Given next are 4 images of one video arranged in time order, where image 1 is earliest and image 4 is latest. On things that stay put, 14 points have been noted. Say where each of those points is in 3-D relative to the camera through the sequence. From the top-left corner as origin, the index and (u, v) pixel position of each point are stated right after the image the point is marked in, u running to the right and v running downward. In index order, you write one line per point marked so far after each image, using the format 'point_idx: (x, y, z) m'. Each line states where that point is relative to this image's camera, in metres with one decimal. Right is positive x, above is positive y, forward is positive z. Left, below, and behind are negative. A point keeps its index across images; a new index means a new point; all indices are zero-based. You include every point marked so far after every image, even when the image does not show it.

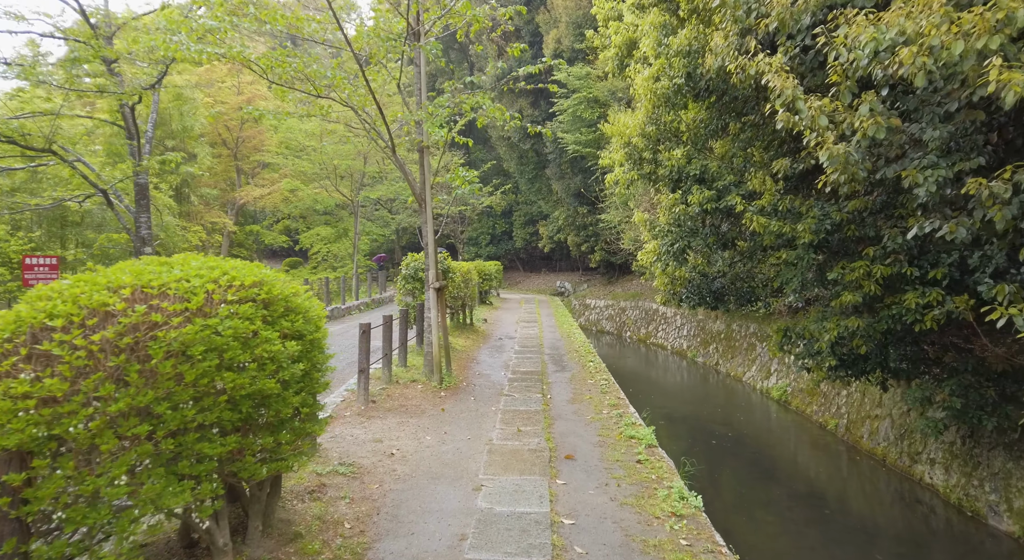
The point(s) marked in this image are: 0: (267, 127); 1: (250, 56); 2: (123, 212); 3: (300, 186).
0: (-7.3, +4.6, +17.7) m
1: (-2.4, +2.1, +5.4) m
2: (-5.6, +1.0, +8.6) m
3: (-6.3, +2.8, +17.7) m
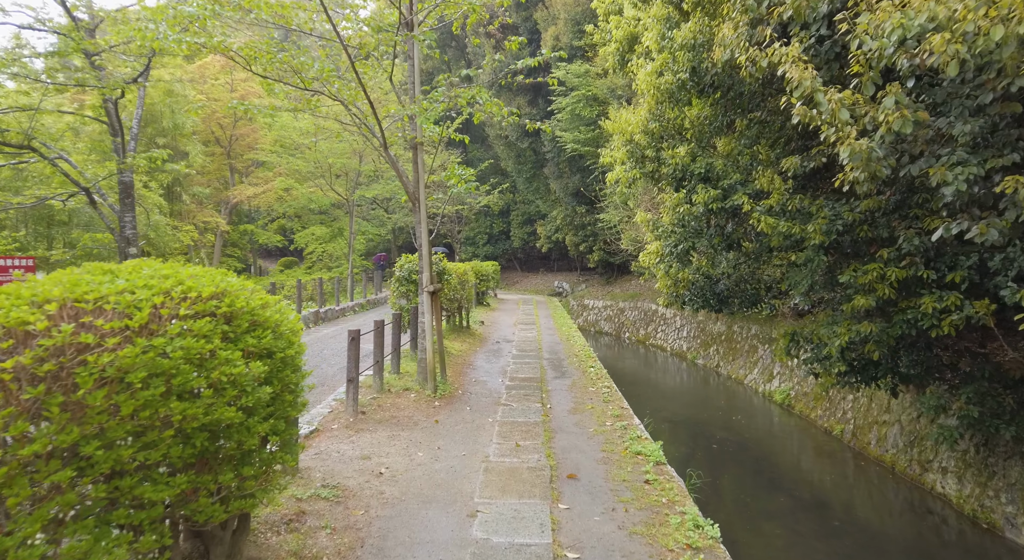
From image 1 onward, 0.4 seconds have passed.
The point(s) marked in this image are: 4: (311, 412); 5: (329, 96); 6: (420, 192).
0: (-7.4, +4.6, +17.4) m
1: (-2.4, +2.0, +5.2) m
2: (-5.7, +1.0, +8.3) m
3: (-6.4, +2.8, +17.4) m
4: (-1.5, -1.0, +4.5) m
5: (-1.8, +1.8, +5.9) m
6: (-0.9, +0.8, +5.6) m
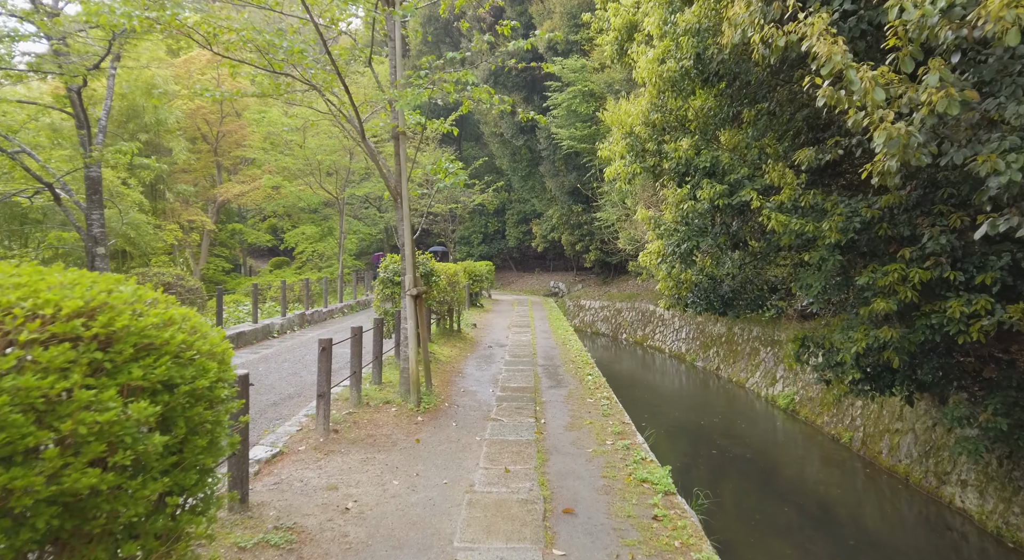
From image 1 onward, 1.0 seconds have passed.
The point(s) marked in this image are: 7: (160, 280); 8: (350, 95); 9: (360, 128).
0: (-7.5, +4.5, +16.9) m
1: (-2.5, +2.0, +4.7) m
2: (-5.8, +1.0, +7.8) m
3: (-6.5, +2.8, +16.9) m
4: (-1.6, -1.0, +4.1) m
5: (-1.9, +1.8, +5.4) m
6: (-1.0, +0.8, +5.1) m
7: (-4.9, 0.0, +8.3) m
8: (-1.4, +1.7, +5.4) m
9: (-1.3, +1.3, +5.3) m
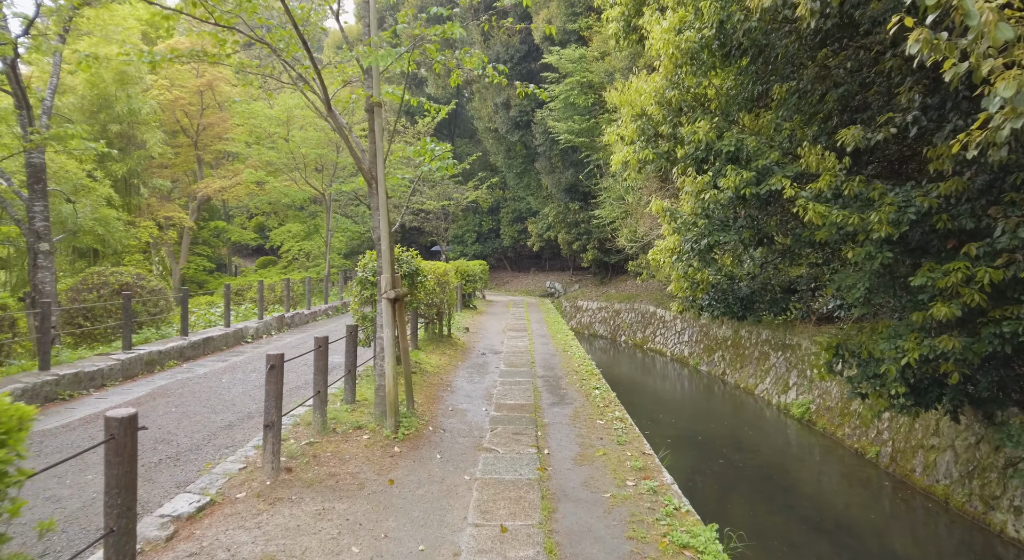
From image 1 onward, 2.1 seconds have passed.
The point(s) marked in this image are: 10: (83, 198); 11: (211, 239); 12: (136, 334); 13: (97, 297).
0: (-7.6, +4.5, +16.0) m
1: (-2.5, +2.0, +3.9) m
2: (-5.8, +1.0, +6.9) m
3: (-6.7, +2.8, +16.0) m
4: (-1.6, -1.0, +3.3) m
5: (-1.9, +1.8, +4.6) m
6: (-1.0, +0.8, +4.3) m
7: (-5.0, 0.0, +7.5) m
8: (-1.5, +1.7, +4.6) m
9: (-1.4, +1.3, +4.5) m
10: (-8.3, +1.5, +11.4) m
11: (-9.9, +1.4, +19.5) m
12: (-4.7, -0.7, +7.4) m
13: (-4.9, -0.2, +7.0) m
